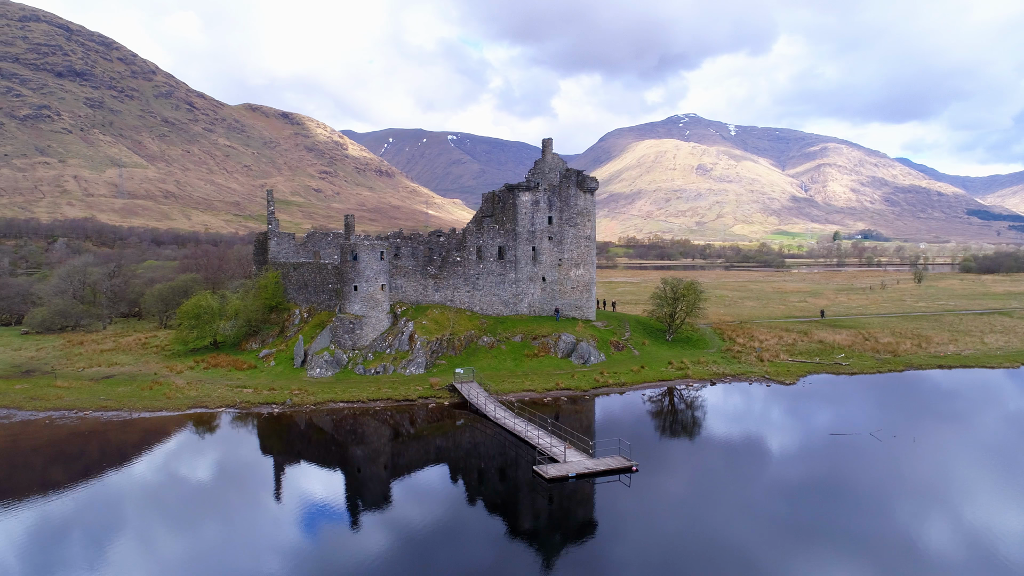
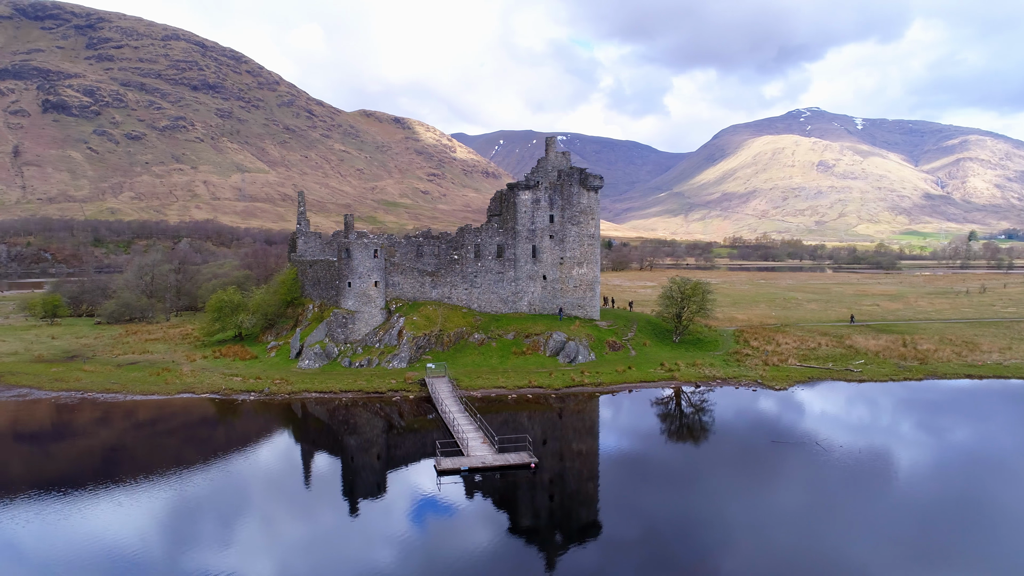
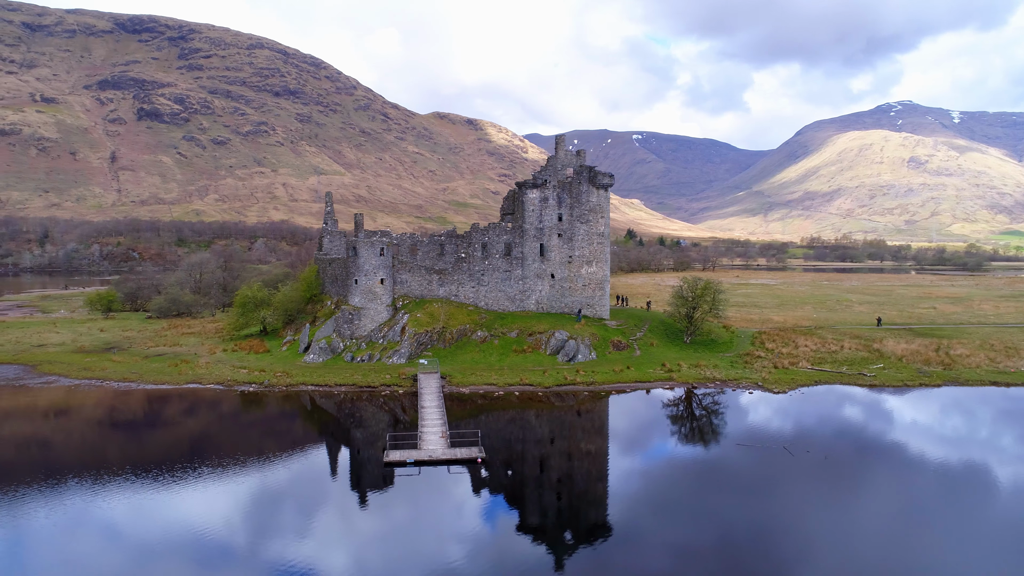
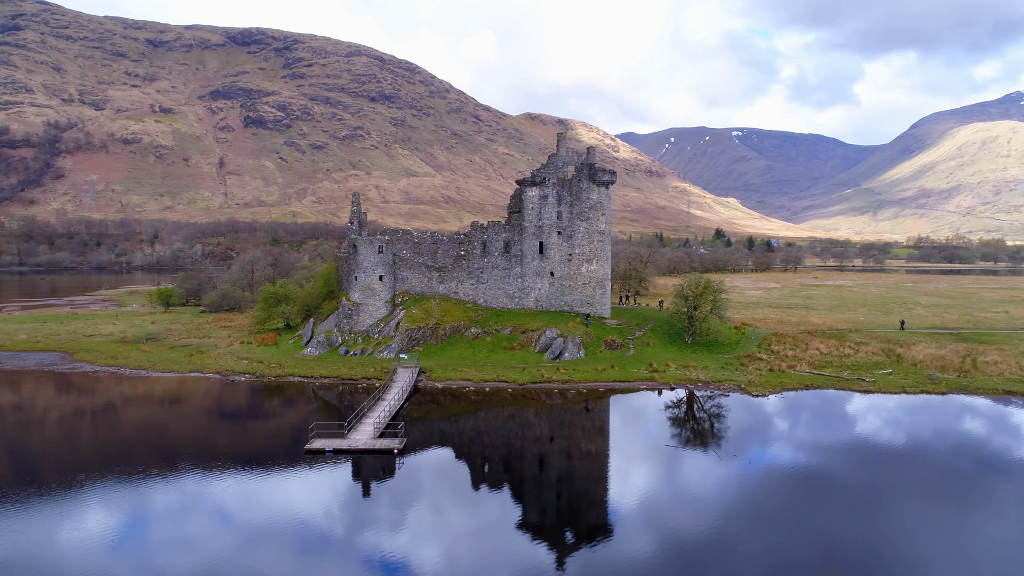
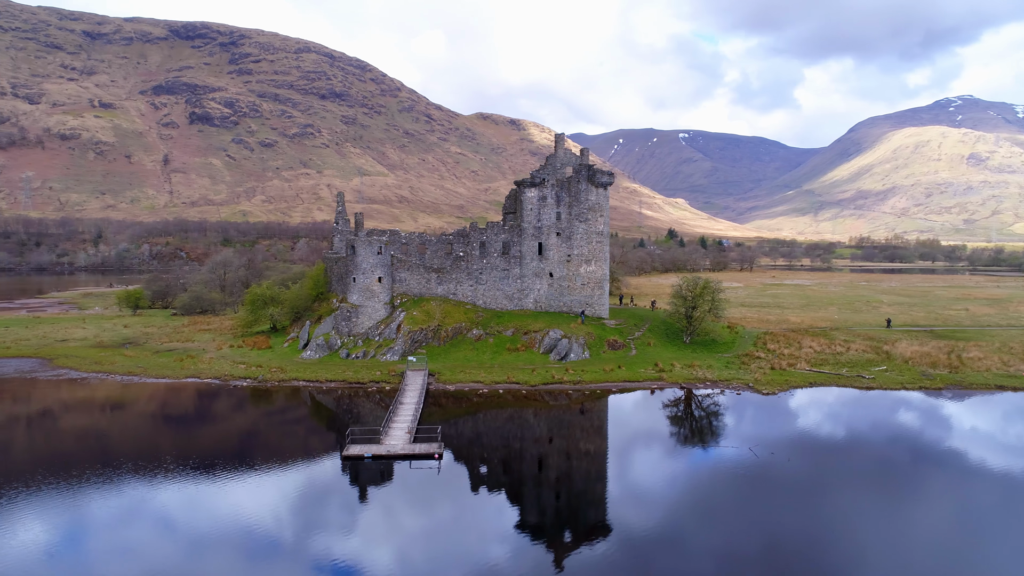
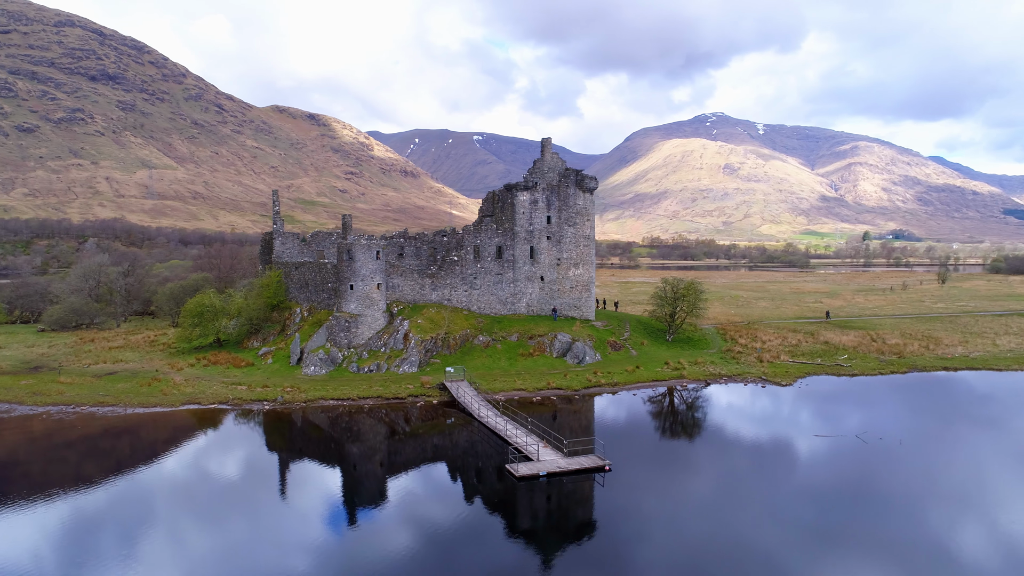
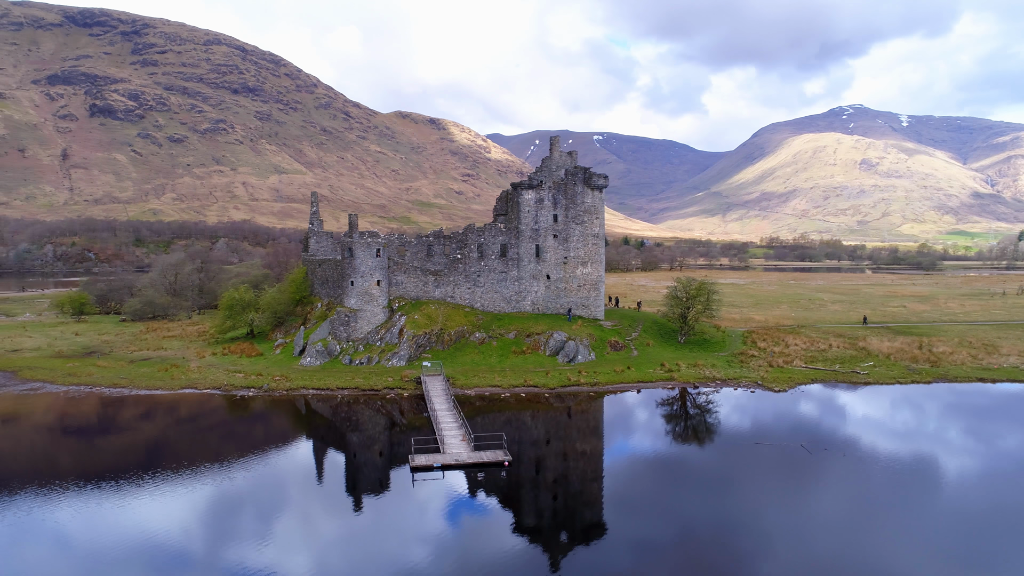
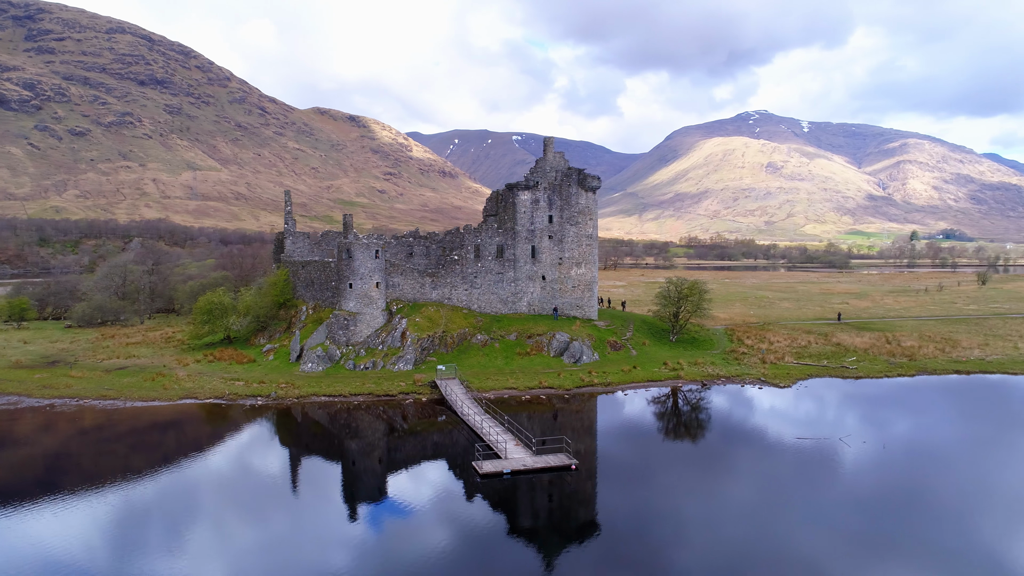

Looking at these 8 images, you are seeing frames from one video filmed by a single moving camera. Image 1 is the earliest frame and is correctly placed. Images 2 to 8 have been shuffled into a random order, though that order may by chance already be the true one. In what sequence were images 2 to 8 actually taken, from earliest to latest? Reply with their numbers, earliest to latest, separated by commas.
6, 8, 2, 7, 3, 5, 4
